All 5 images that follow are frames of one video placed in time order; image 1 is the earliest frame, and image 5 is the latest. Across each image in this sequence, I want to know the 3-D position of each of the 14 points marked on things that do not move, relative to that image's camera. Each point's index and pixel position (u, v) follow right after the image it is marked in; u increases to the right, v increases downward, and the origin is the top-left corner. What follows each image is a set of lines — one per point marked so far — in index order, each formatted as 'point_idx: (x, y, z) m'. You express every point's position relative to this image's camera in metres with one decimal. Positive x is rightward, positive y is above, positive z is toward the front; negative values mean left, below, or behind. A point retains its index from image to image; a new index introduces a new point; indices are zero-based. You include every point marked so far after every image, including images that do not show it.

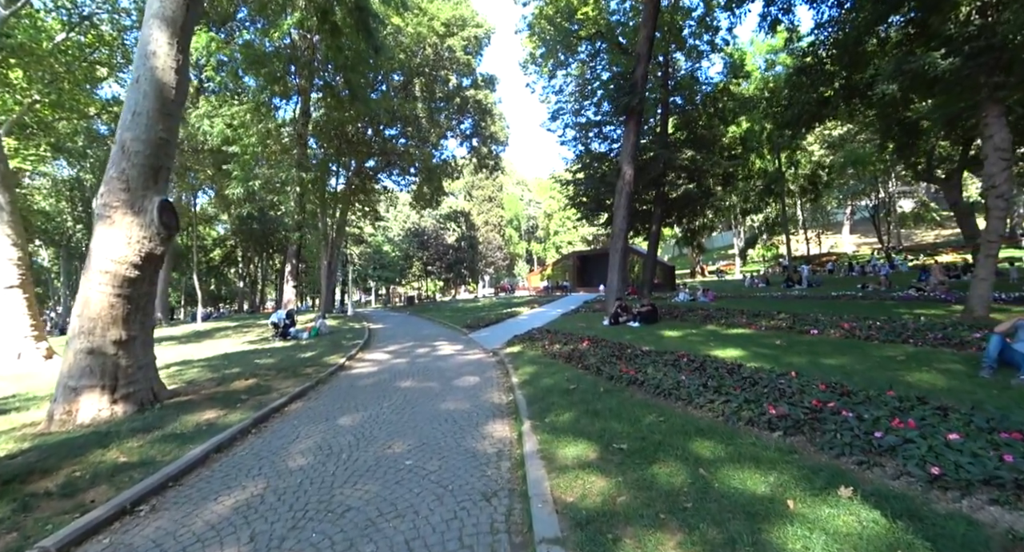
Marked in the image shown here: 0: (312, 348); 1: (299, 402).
0: (-5.3, -1.9, +11.9) m
1: (-3.1, -1.8, +6.4) m
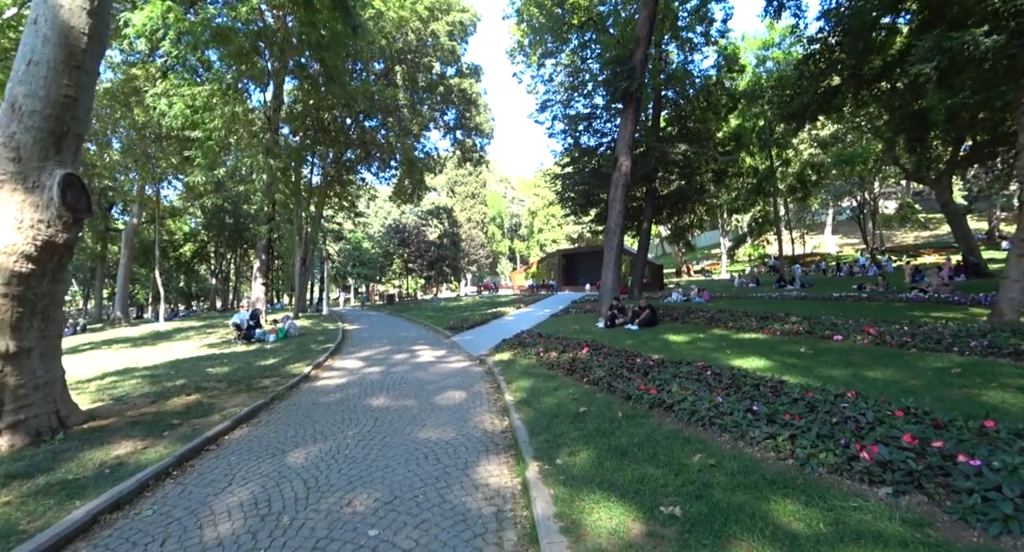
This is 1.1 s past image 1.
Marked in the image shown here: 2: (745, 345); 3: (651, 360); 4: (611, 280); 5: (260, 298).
0: (-5.6, -1.9, +10.6) m
1: (-3.2, -1.8, +5.2) m
2: (+4.2, -1.3, +8.1) m
3: (+2.1, -1.3, +6.7) m
4: (+3.0, -0.1, +13.5) m
5: (-10.7, -1.0, +19.0) m
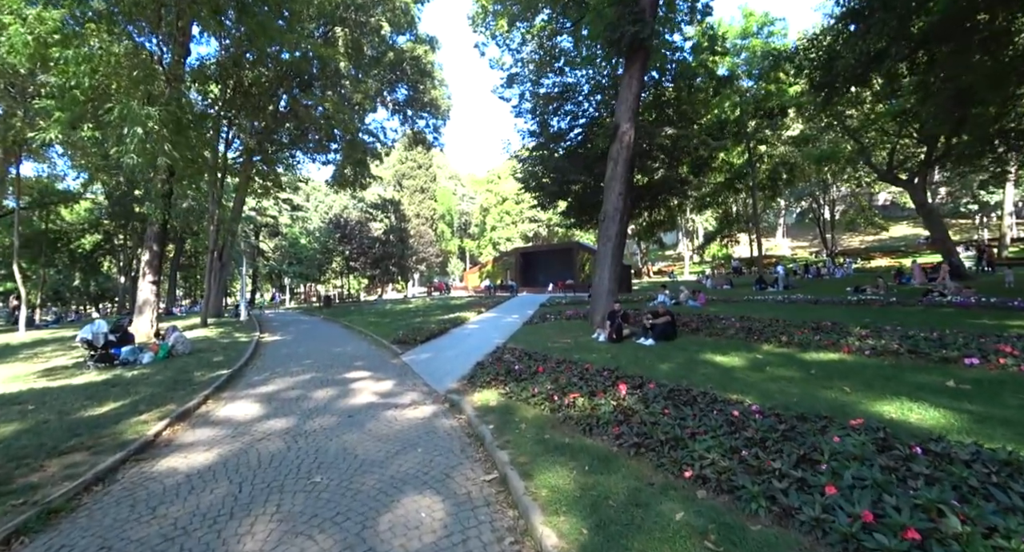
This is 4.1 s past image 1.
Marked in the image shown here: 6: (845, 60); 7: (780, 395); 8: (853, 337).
0: (-5.9, -1.8, +6.9) m
1: (-2.8, -1.7, +1.8) m
2: (+4.2, -1.2, +5.5) m
3: (+2.2, -1.2, +3.9) m
4: (+2.3, -0.1, +10.7) m
5: (-11.9, -0.8, +14.6) m
6: (+9.2, +5.9, +12.2) m
7: (+2.9, -1.3, +5.0) m
8: (+5.7, -1.0, +7.5) m
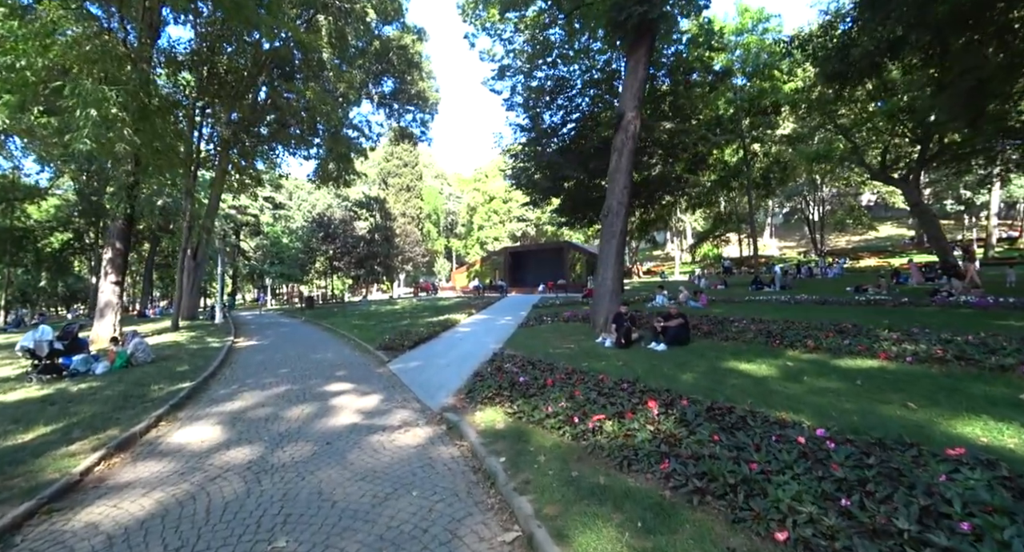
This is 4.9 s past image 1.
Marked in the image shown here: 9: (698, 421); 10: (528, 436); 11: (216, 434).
0: (-5.8, -1.8, +5.9) m
1: (-2.6, -1.7, +0.9) m
2: (+4.3, -1.2, +4.9) m
3: (+2.4, -1.2, +3.2) m
4: (+2.2, -0.1, +10.0) m
5: (-12.1, -0.8, +13.4) m
6: (+9.0, +5.9, +11.7) m
7: (+3.1, -1.3, +4.3) m
8: (+5.7, -1.0, +6.9) m
9: (+1.6, -1.2, +3.9) m
10: (+0.1, -1.4, +4.0) m
11: (-3.2, -1.7, +4.9) m
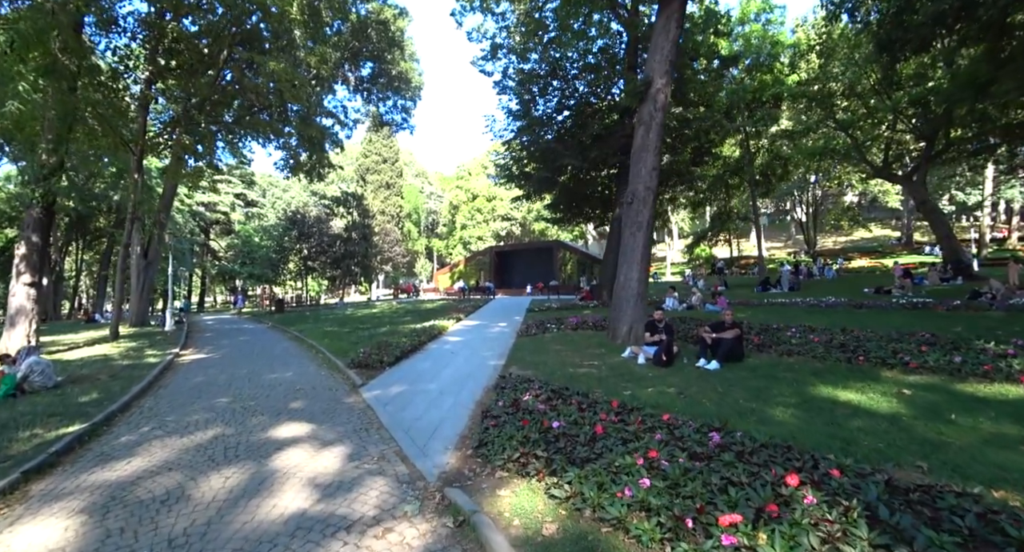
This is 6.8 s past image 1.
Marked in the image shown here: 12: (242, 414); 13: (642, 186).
0: (-5.6, -1.7, +3.8) m
1: (-2.2, -1.7, -1.0) m
2: (+4.6, -1.2, +3.3) m
3: (+2.7, -1.2, +1.5) m
4: (+2.3, -0.1, +8.3) m
5: (-12.2, -0.8, +11.1) m
6: (+9.0, +5.9, +10.3) m
7: (+3.4, -1.3, +2.6) m
8: (+5.9, -1.0, +5.4) m
9: (+1.9, -1.2, +2.2) m
10: (+0.5, -1.4, +2.2) m
11: (-2.9, -1.7, +3.0) m
12: (-3.4, -1.7, +5.6) m
13: (+2.4, +1.6, +8.3) m
